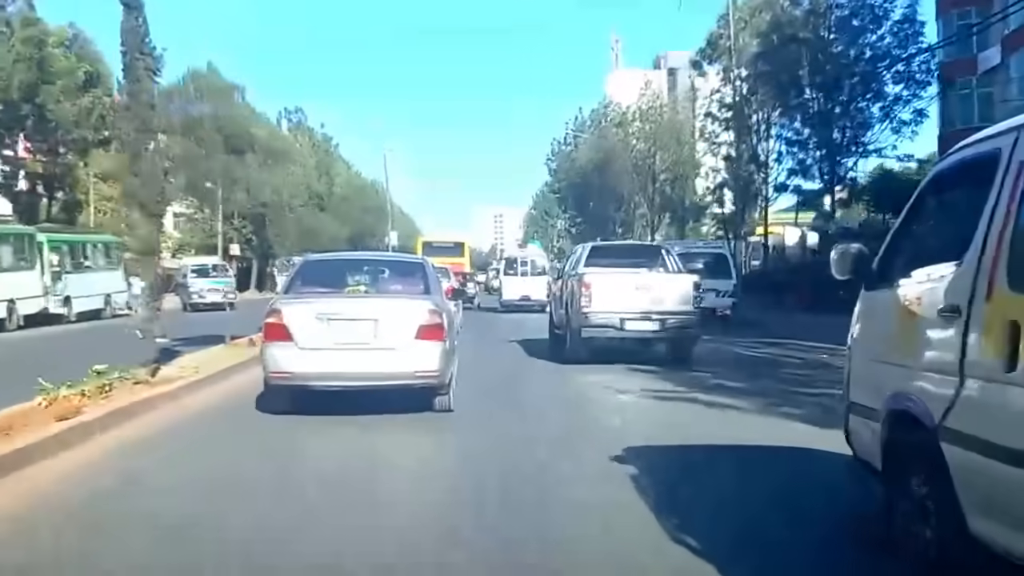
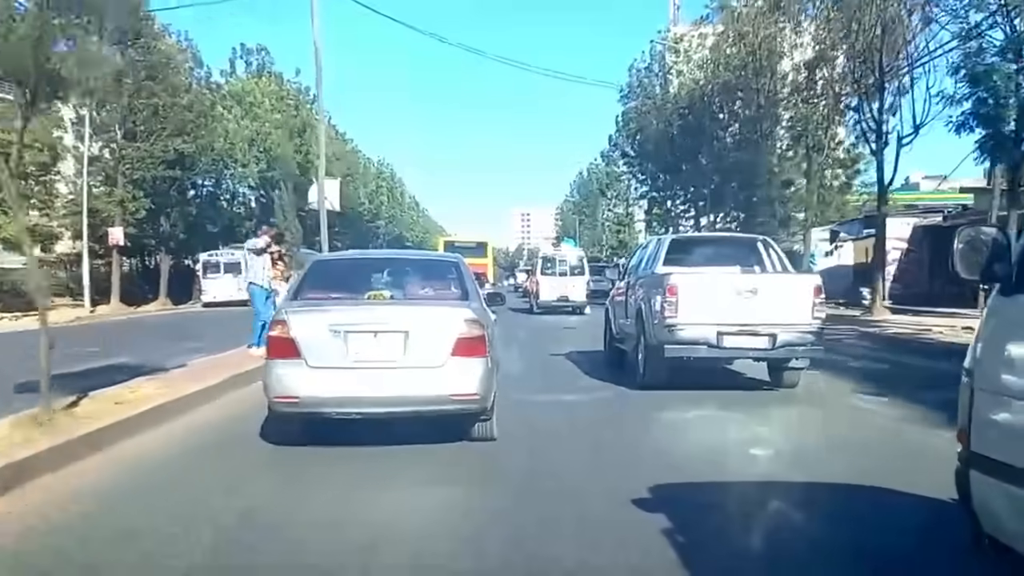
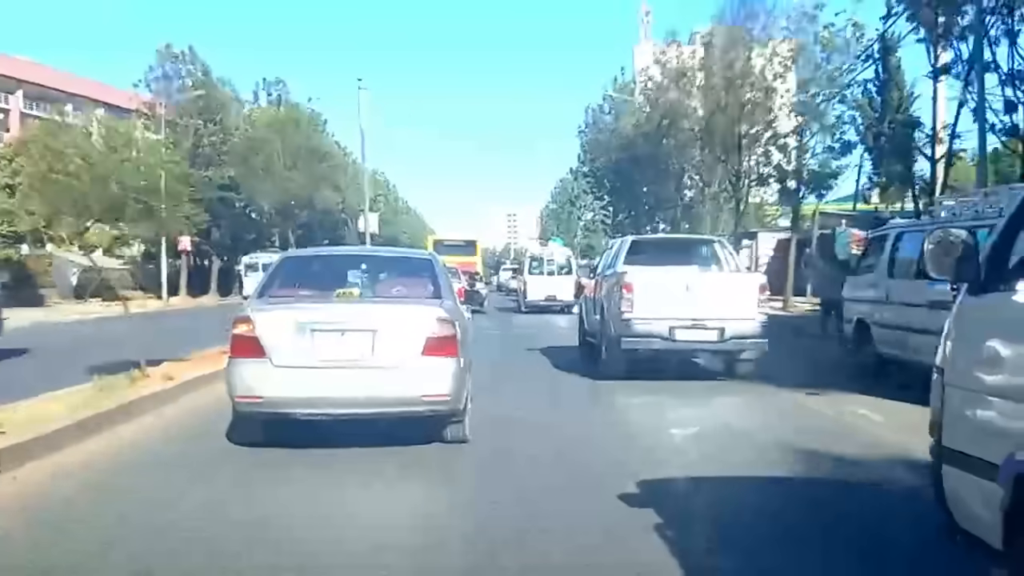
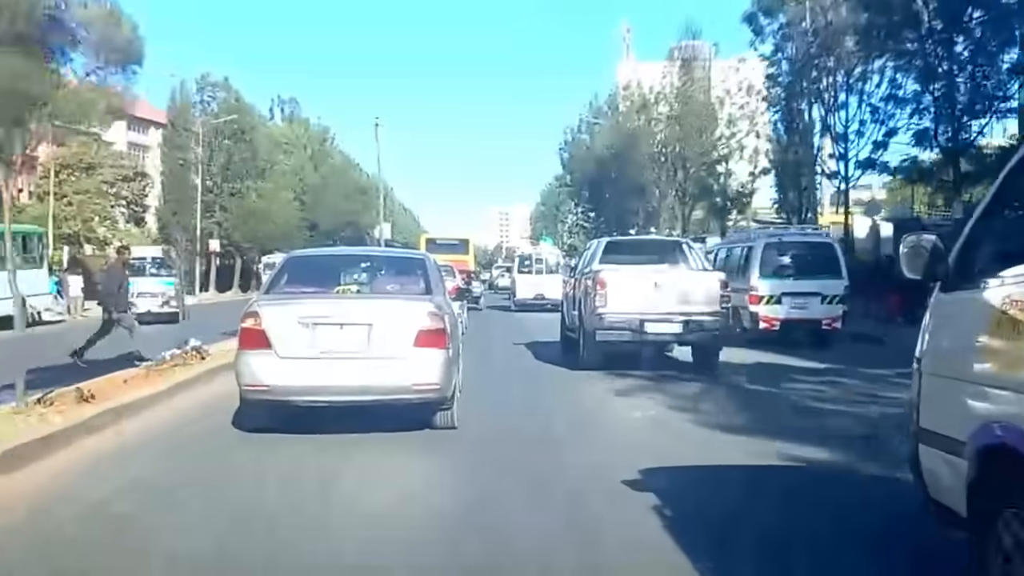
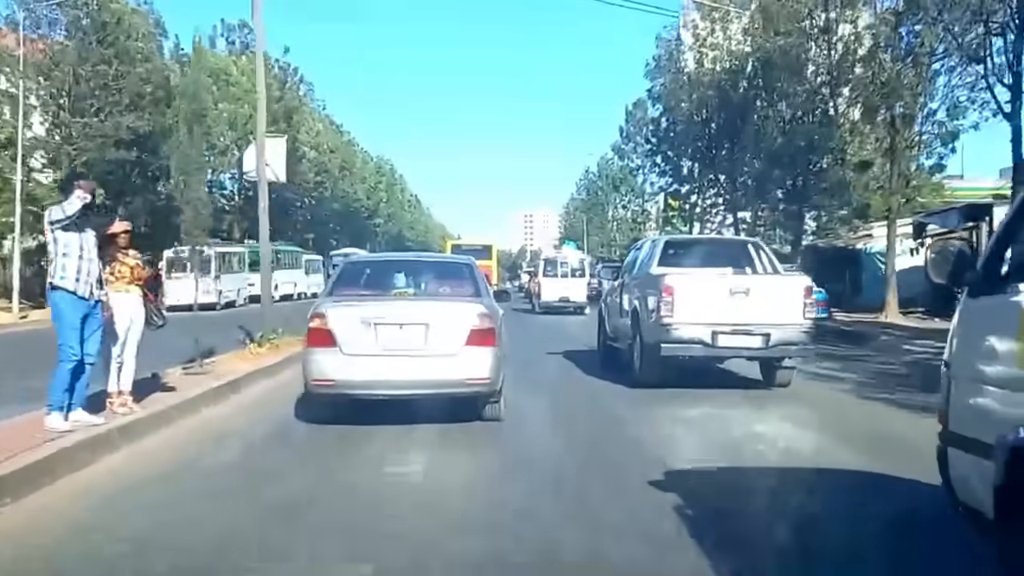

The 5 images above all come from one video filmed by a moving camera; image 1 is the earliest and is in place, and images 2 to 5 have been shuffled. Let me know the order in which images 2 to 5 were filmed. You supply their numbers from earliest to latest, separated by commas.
4, 3, 2, 5
